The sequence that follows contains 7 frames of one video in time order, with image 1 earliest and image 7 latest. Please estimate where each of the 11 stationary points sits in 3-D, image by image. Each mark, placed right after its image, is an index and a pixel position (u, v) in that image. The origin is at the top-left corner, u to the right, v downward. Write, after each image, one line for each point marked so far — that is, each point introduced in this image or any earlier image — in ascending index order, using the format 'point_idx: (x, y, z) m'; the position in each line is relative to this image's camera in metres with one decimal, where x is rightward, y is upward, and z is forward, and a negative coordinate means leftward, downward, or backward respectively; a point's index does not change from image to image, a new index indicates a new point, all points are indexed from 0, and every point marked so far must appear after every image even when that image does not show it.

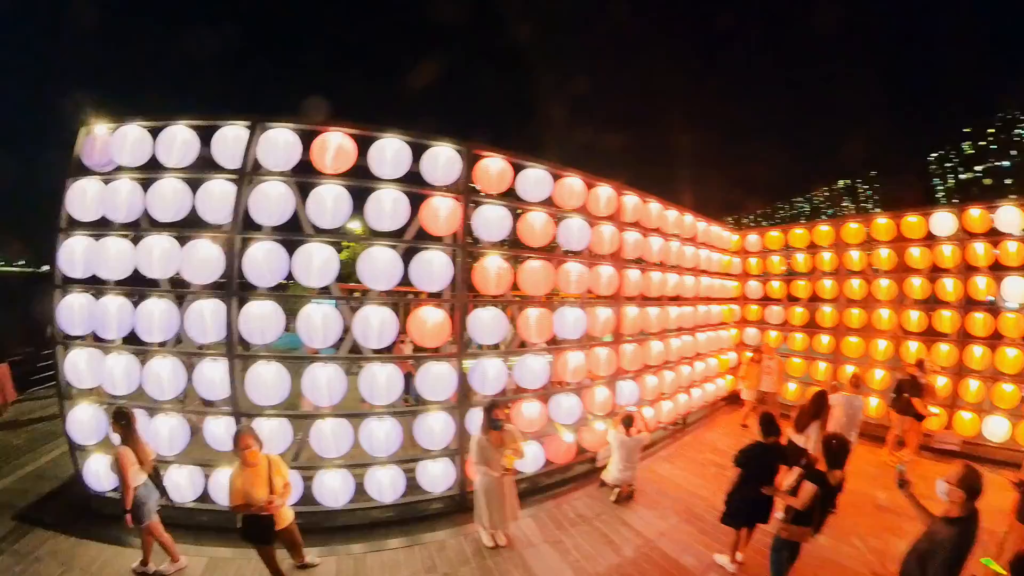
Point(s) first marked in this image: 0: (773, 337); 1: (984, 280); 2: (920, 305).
0: (+3.0, -0.6, +8.1) m
1: (+4.9, +0.1, +7.4) m
2: (+4.4, -0.2, +7.7) m
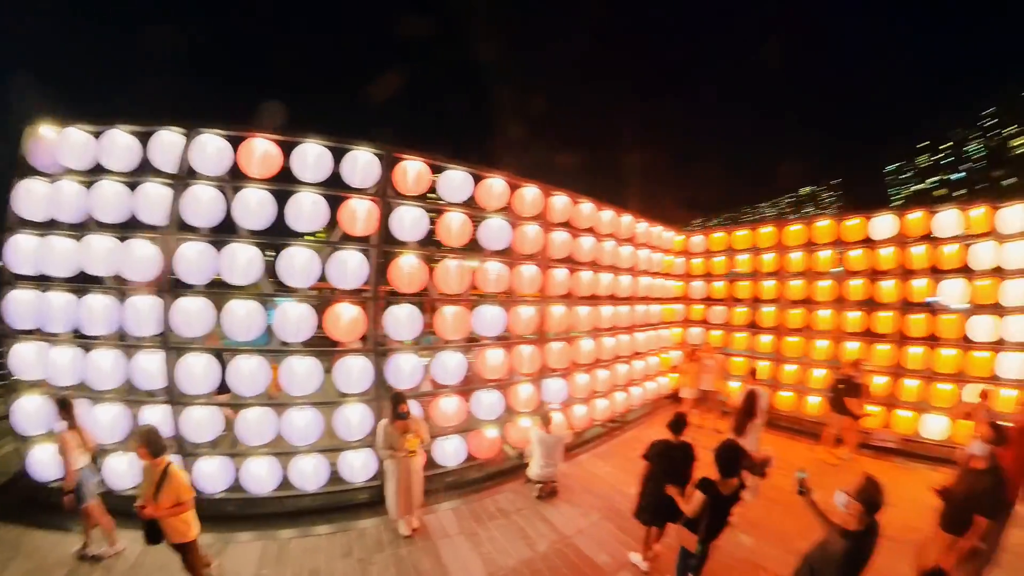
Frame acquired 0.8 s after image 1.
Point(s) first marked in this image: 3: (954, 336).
0: (+2.4, -0.6, +8.2) m
1: (+4.2, 0.0, +7.4) m
2: (+3.7, -0.2, +7.7) m
3: (+4.5, -0.5, +7.5) m
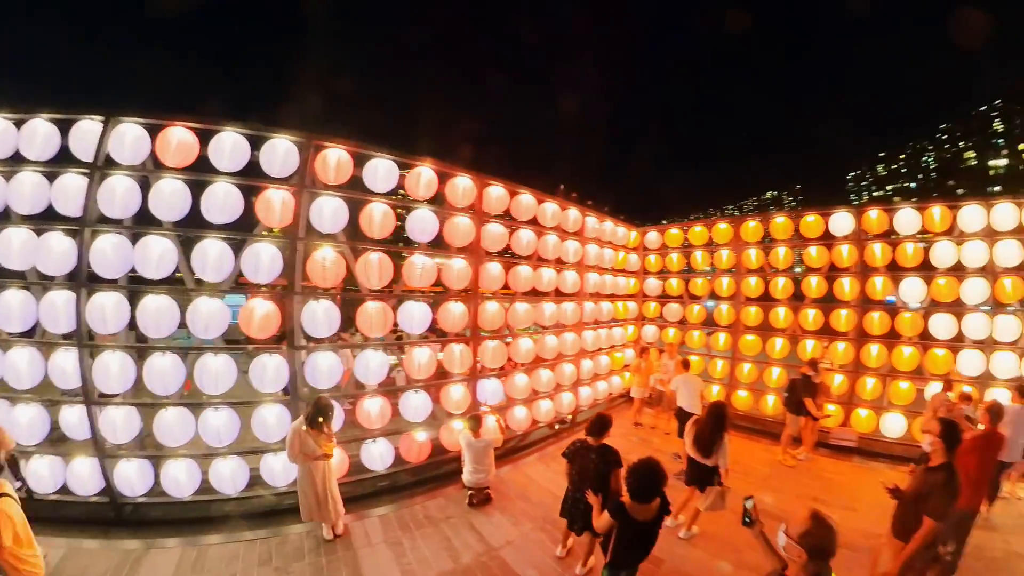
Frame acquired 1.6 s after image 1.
0: (+1.8, -0.5, +7.8) m
1: (+3.6, +0.1, +7.1) m
2: (+3.1, -0.2, +7.4) m
3: (+3.9, -0.4, +7.2) m
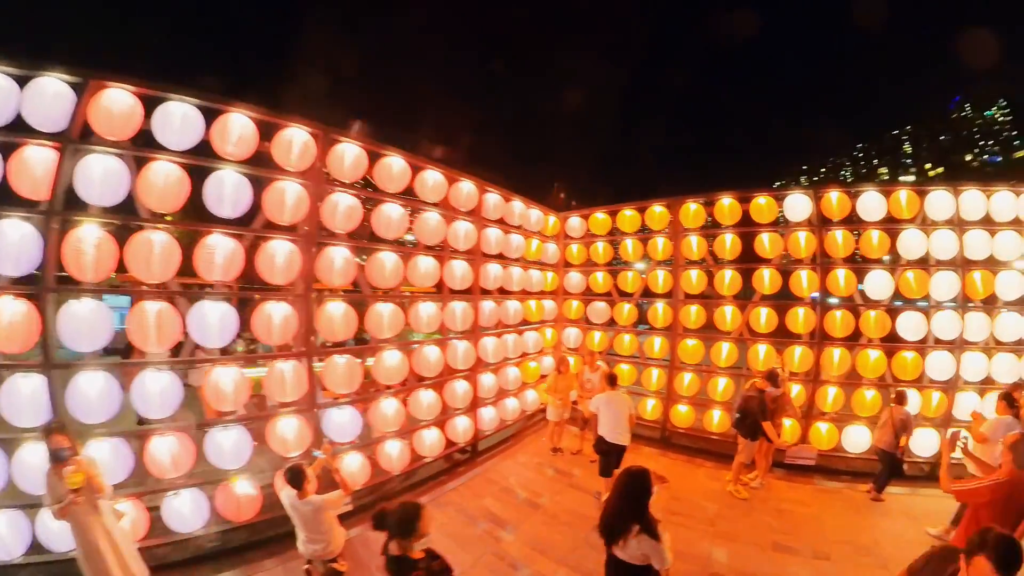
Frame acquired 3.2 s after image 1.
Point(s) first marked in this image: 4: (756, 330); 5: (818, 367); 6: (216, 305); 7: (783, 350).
0: (+0.7, -0.5, +6.2) m
1: (+2.7, +0.1, +5.6) m
2: (+2.1, -0.1, +5.9) m
3: (+2.9, -0.4, +5.8) m
4: (+2.0, -0.3, +5.6) m
5: (+2.5, -0.6, +5.8) m
6: (-1.7, -0.1, +4.1) m
7: (+2.2, -0.5, +5.8) m
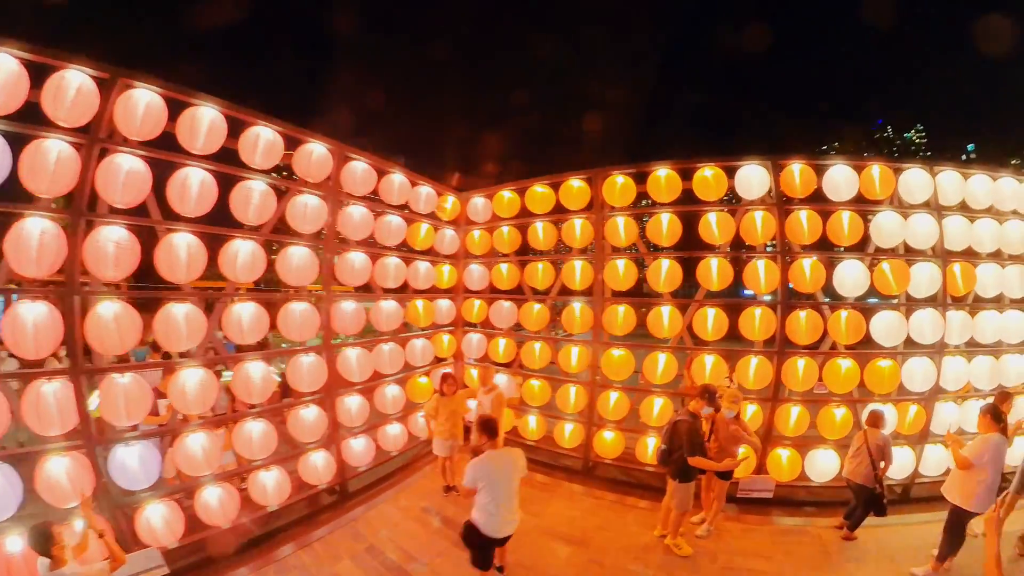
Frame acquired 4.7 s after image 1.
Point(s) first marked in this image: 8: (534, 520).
0: (-0.1, -0.4, +4.9) m
1: (+1.9, +0.2, +4.4) m
2: (+1.3, -0.1, +4.6) m
3: (+2.2, -0.4, +4.5) m
4: (+1.2, -0.3, +4.3) m
5: (+1.7, -0.6, +4.6) m
6: (-2.4, -0.1, +2.7) m
7: (+1.4, -0.5, +4.5) m
8: (+0.2, -1.4, +4.3) m
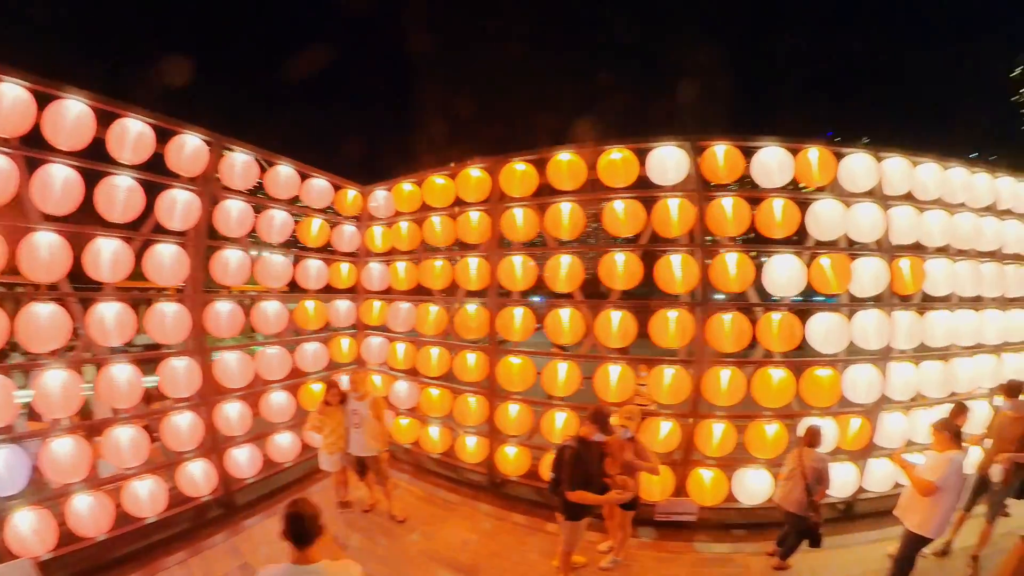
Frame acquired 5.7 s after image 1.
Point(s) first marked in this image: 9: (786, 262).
0: (-0.7, -0.4, +4.6) m
1: (+1.2, +0.2, +3.9) m
2: (+0.7, -0.1, +4.2) m
3: (+1.5, -0.3, +4.0) m
4: (+0.5, -0.3, +3.9) m
5: (+1.0, -0.6, +4.1) m
6: (-3.2, 0.0, +2.6) m
7: (+0.8, -0.5, +4.1) m
8: (-0.5, -1.4, +3.9) m
9: (+1.5, +0.1, +3.8) m
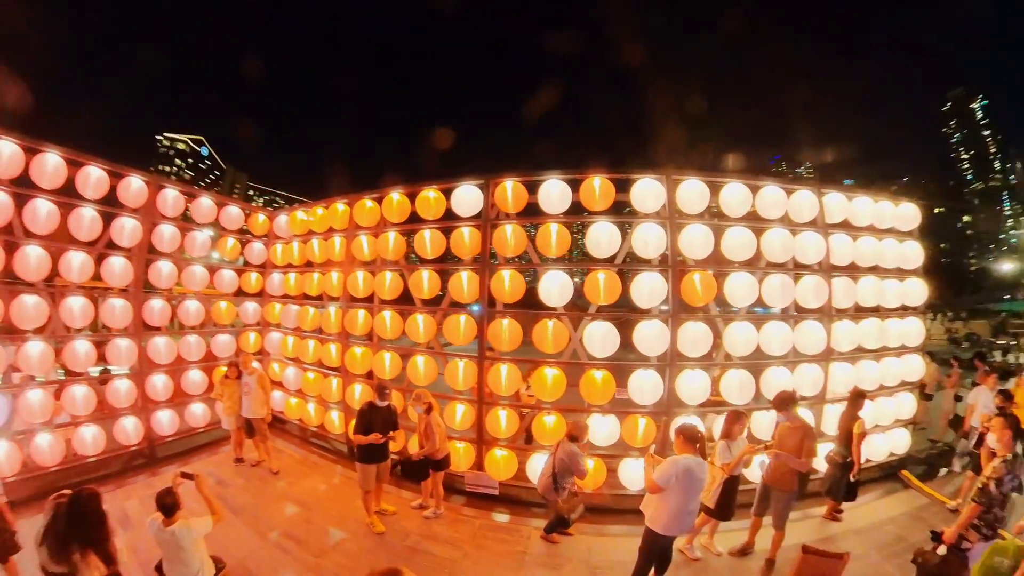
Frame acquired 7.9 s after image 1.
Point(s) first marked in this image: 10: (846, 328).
0: (-1.7, -0.5, +5.8) m
1: (+0.1, +0.1, +4.7) m
2: (-0.4, -0.1, +5.1) m
3: (+0.4, -0.4, +4.8) m
4: (-0.6, -0.4, +4.9) m
5: (-0.1, -0.7, +4.9) m
6: (-4.5, 0.0, +4.2) m
7: (-0.3, -0.5, +5.0) m
8: (-1.6, -1.4, +5.1) m
9: (+0.3, +0.1, +4.7) m
10: (+2.6, -0.3, +5.6) m
